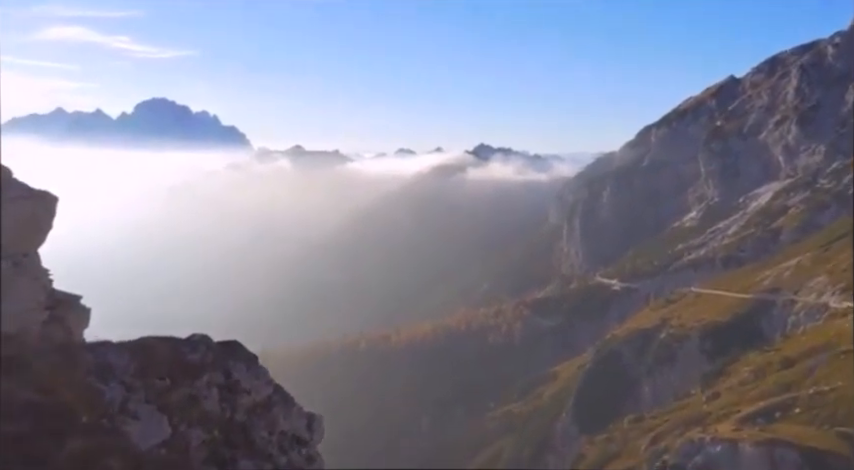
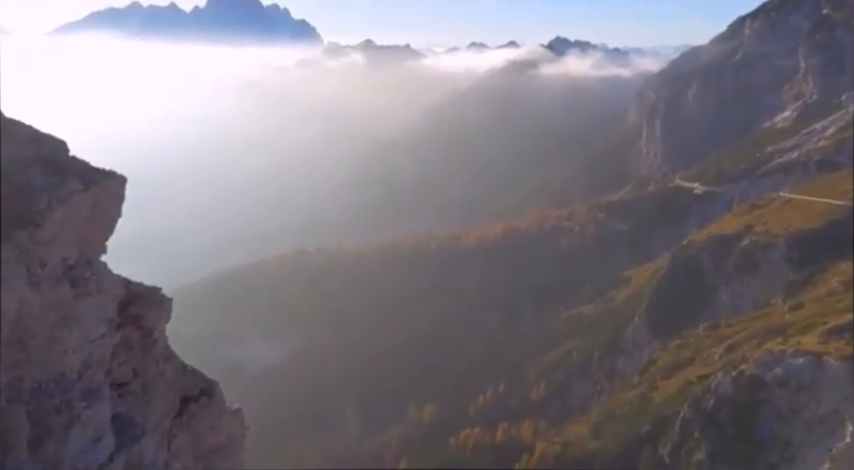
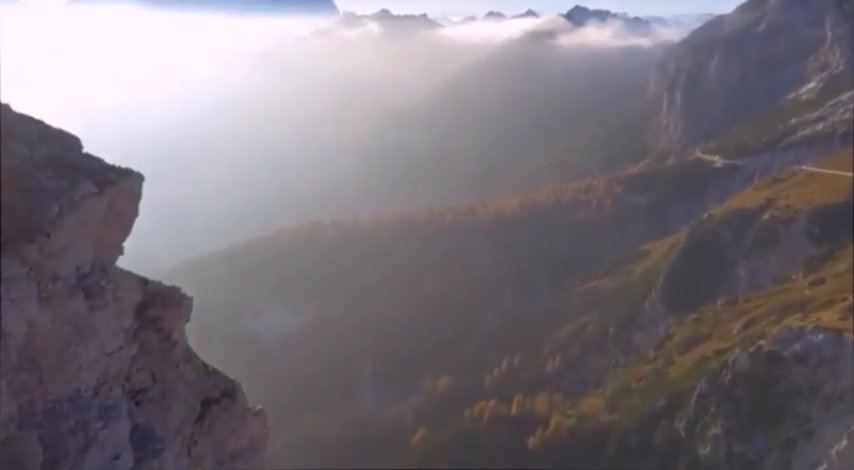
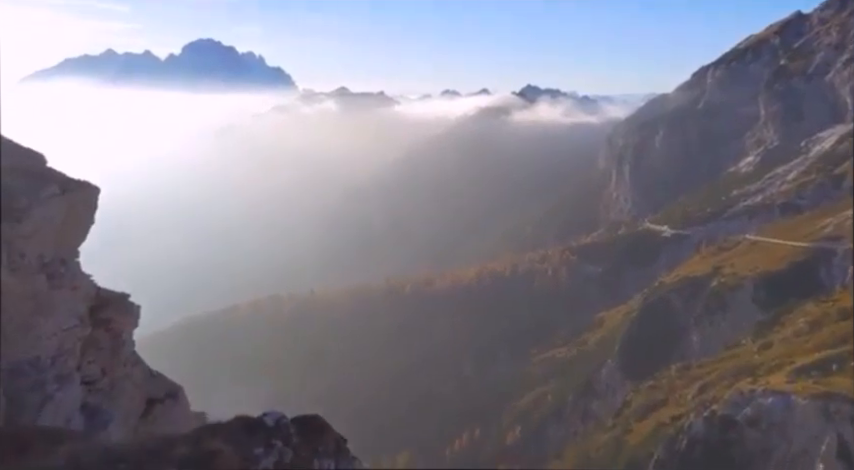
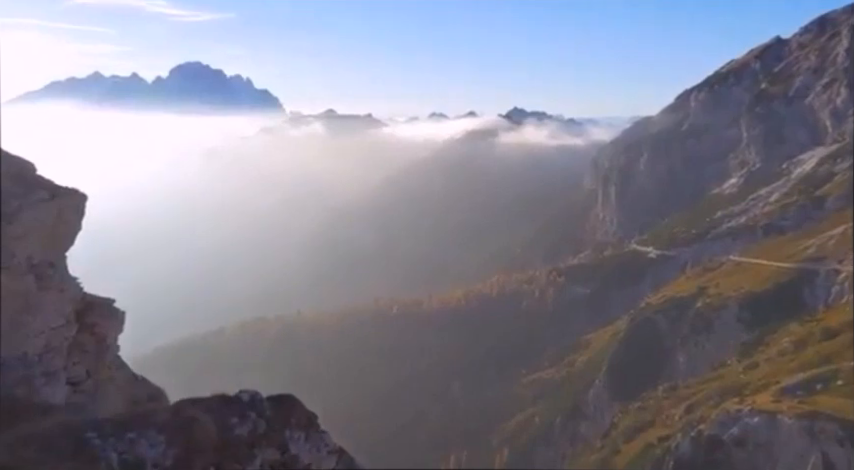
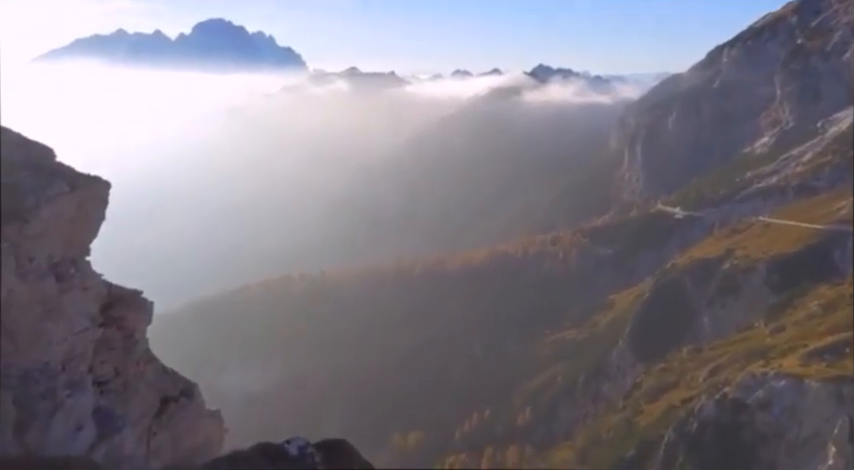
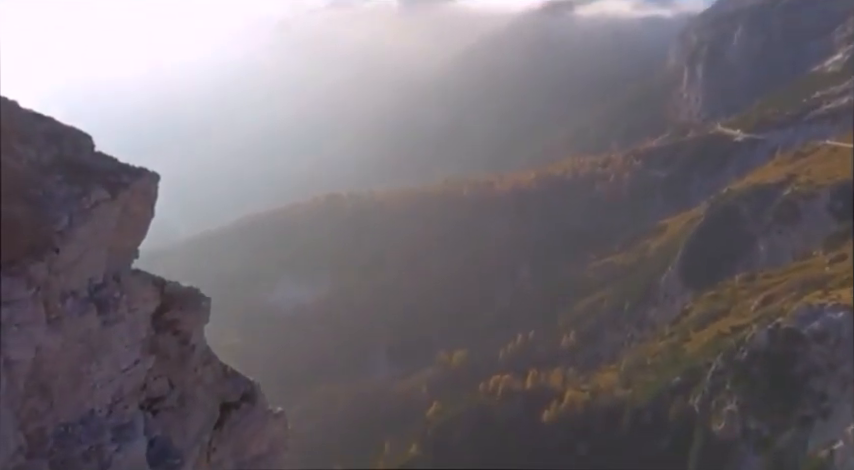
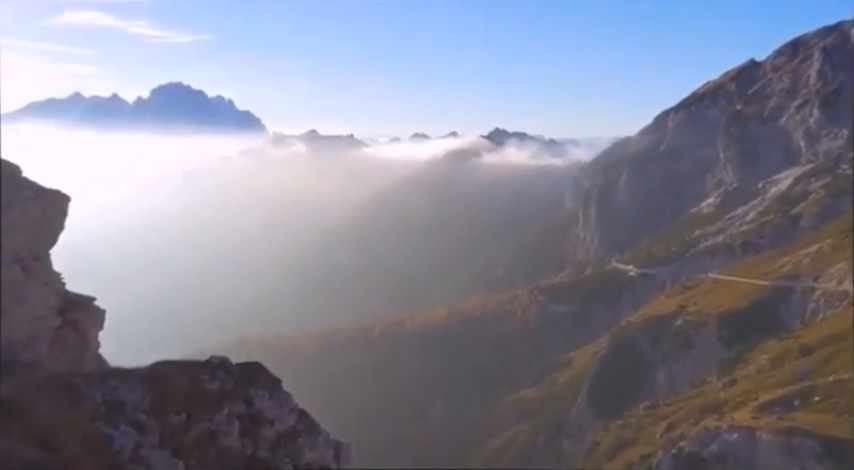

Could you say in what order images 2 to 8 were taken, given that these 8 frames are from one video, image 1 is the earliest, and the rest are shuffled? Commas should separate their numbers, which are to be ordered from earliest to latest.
8, 5, 4, 6, 2, 3, 7
